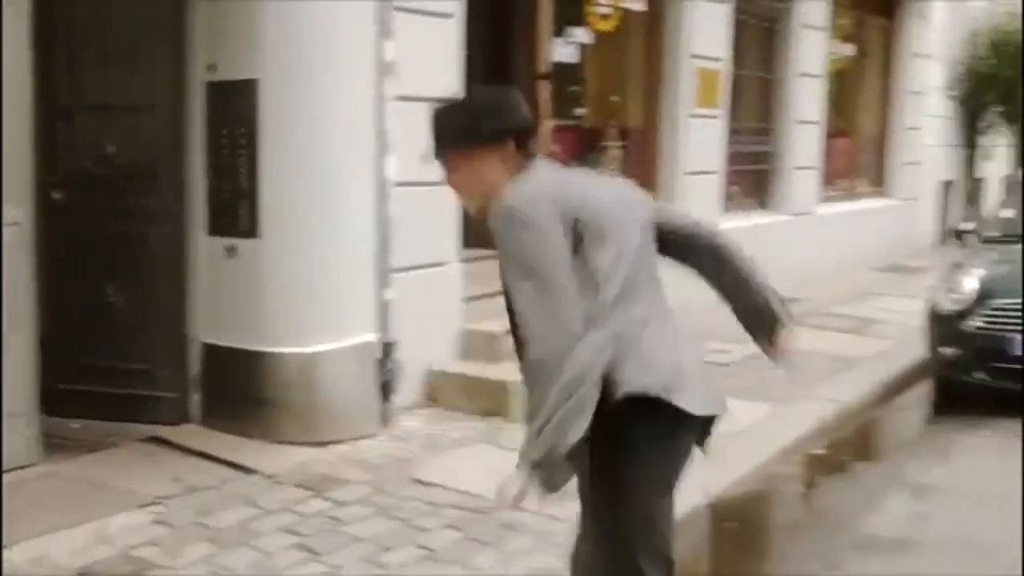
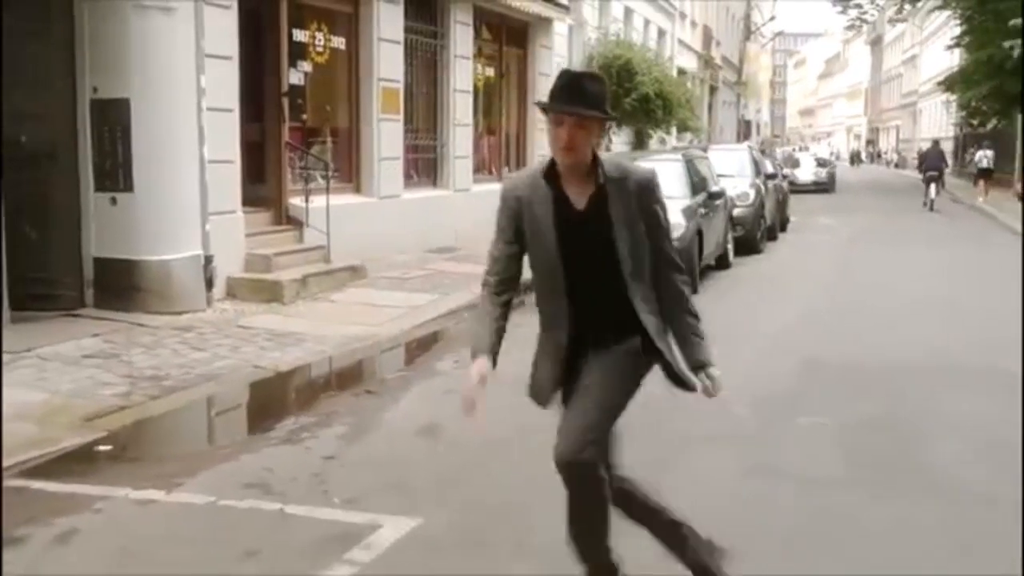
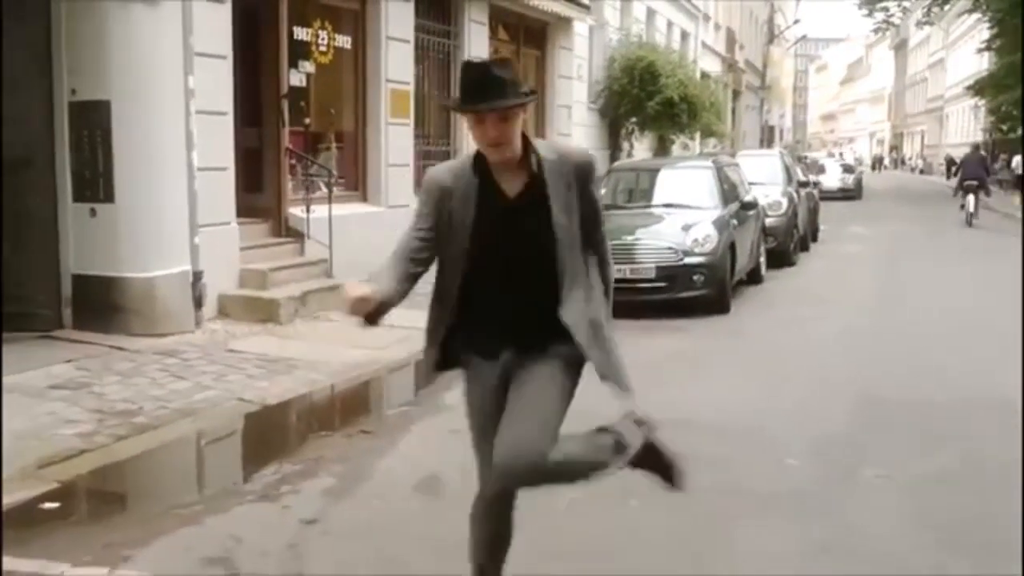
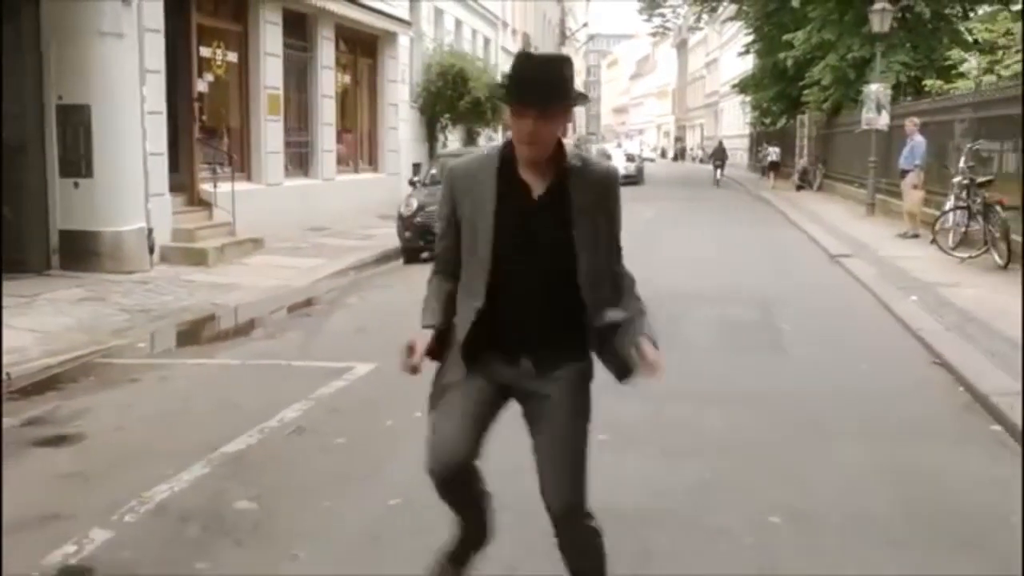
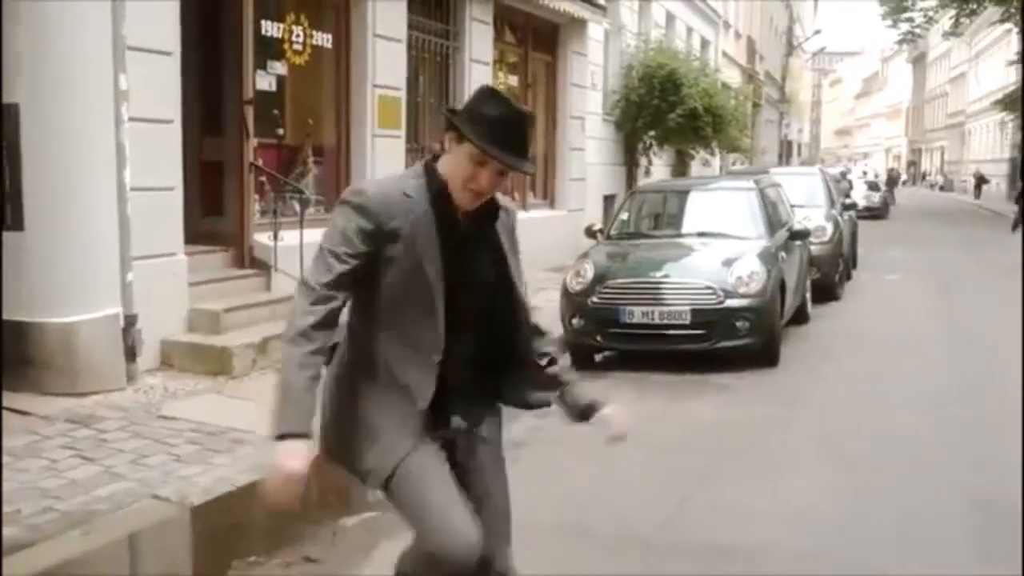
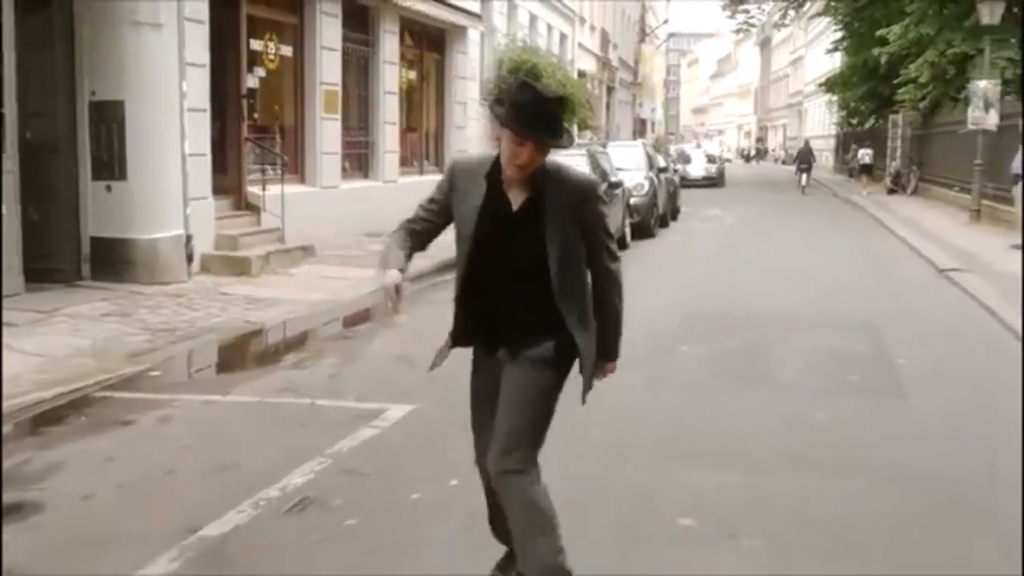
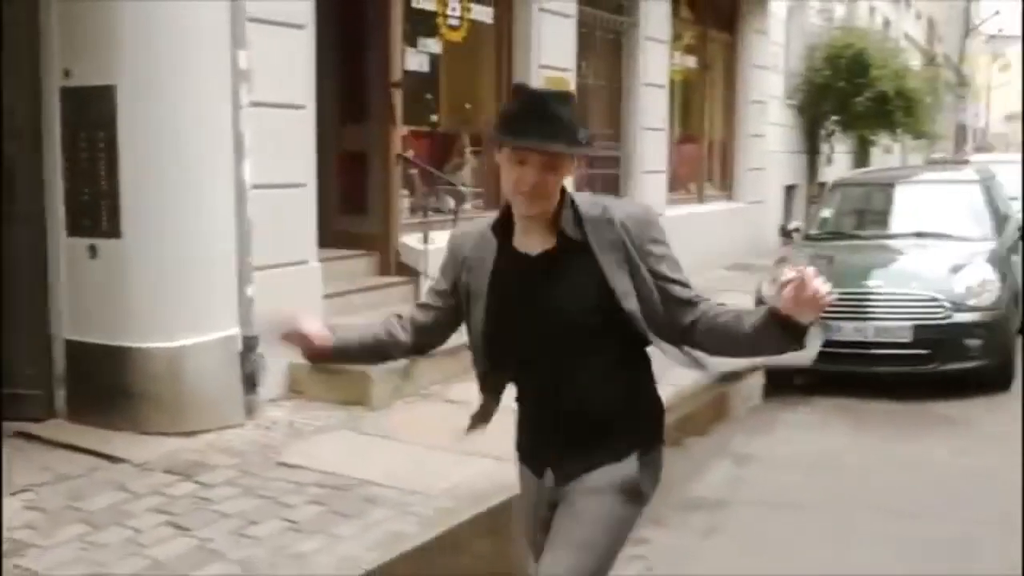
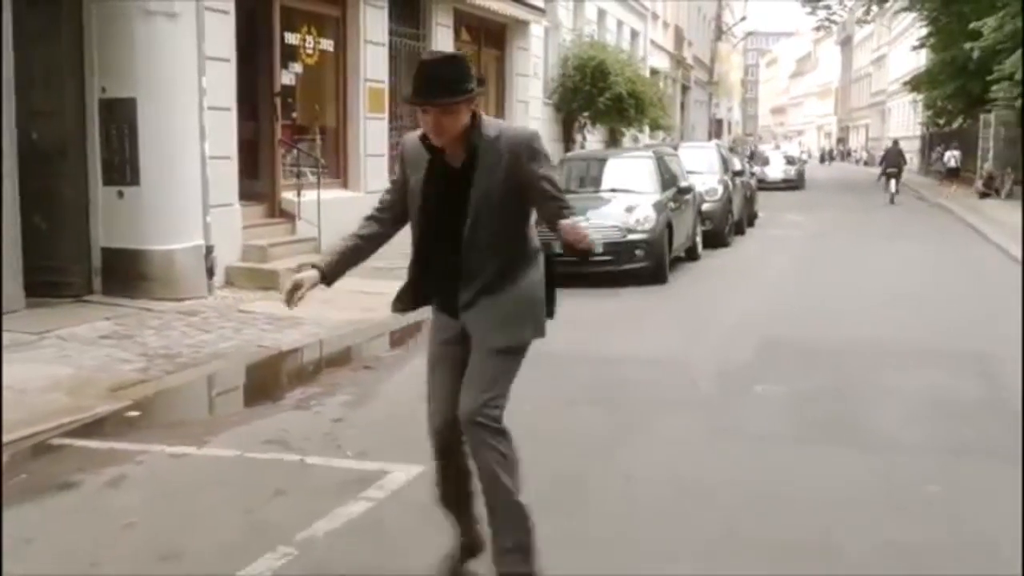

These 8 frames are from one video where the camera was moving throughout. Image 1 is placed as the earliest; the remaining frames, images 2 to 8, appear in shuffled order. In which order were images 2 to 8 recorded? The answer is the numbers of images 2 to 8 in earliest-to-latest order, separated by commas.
7, 5, 3, 2, 8, 6, 4
